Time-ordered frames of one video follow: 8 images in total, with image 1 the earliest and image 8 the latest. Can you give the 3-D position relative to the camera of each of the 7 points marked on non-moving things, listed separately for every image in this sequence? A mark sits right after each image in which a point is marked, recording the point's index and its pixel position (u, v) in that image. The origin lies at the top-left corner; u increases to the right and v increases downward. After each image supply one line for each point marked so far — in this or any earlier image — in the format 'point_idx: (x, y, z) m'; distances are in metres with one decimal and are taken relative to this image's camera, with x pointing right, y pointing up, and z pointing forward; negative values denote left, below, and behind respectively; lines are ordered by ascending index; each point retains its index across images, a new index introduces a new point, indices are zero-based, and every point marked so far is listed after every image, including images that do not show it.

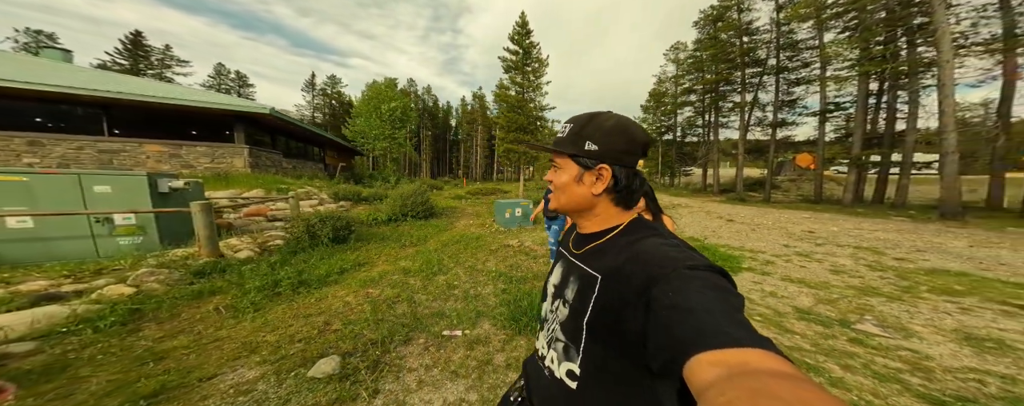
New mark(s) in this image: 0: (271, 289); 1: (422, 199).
0: (-5.0, -1.8, +5.7) m
1: (-4.1, +0.2, +12.9) m
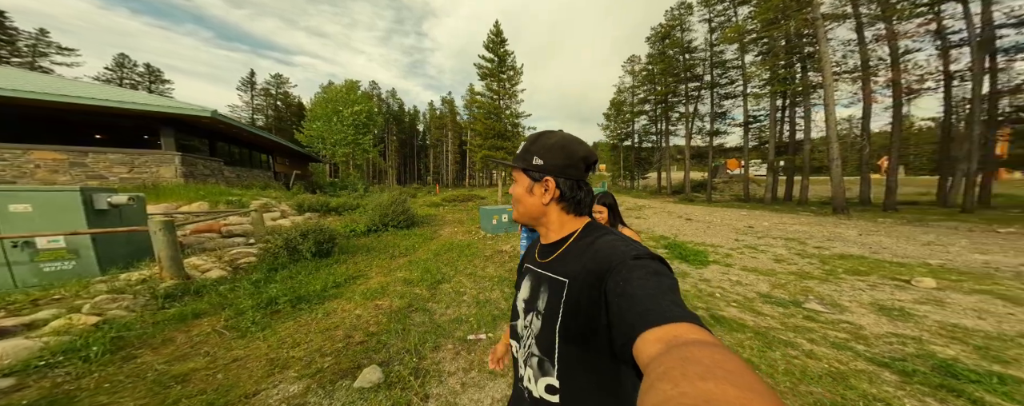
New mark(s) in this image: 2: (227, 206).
0: (-4.7, -2.0, +5.3) m
1: (-4.9, -0.2, +12.6) m
2: (-14.1, -0.2, +13.7) m
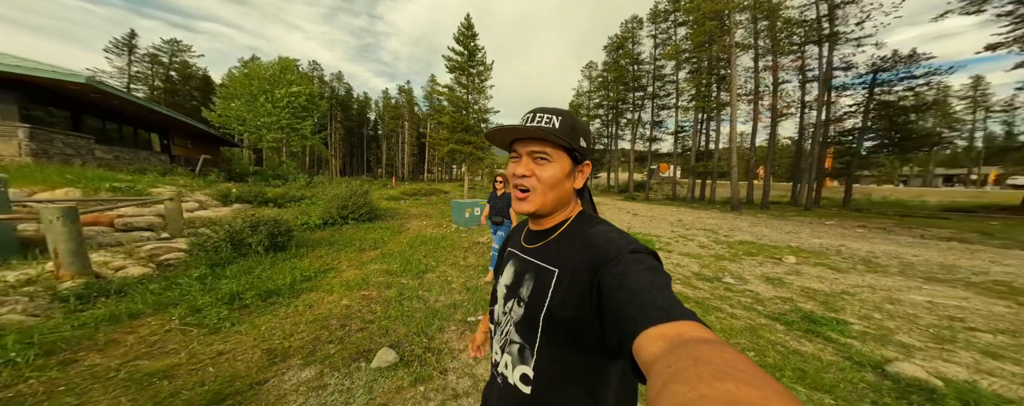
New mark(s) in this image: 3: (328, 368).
0: (-4.8, -1.7, +4.7) m
1: (-6.4, +0.2, +11.8) m
2: (-15.6, +0.4, +11.1) m
3: (-2.3, -2.0, +3.4) m
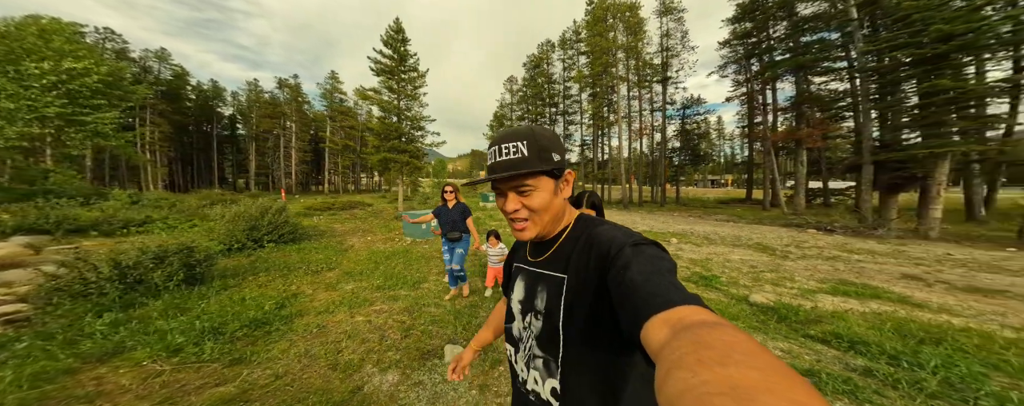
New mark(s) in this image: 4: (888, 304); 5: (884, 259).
0: (-4.1, -2.0, +3.7) m
1: (-8.3, -0.4, +9.8) m
2: (-16.6, -0.6, +5.6) m
3: (-1.2, -2.1, +3.5) m
4: (+7.4, -2.0, +5.4) m
5: (+12.1, -1.8, +8.9) m
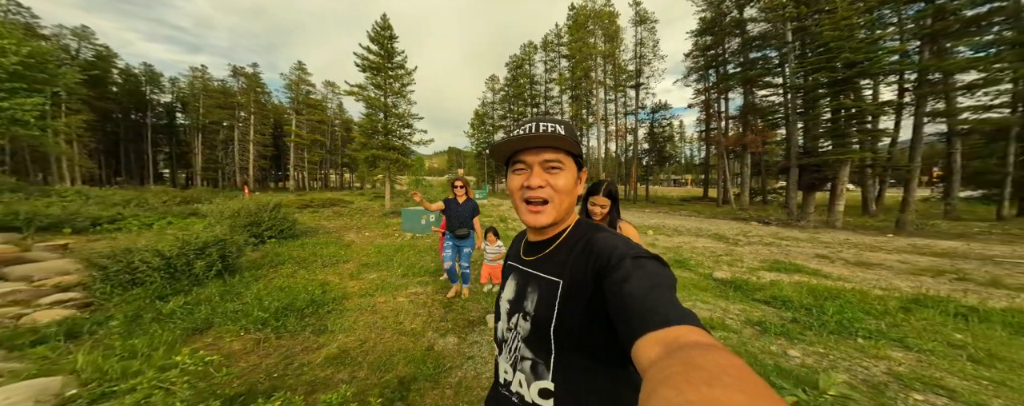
0: (-3.5, -1.9, +4.2) m
1: (-8.4, -0.3, +9.7) m
2: (-16.1, -0.5, +4.6) m
3: (-0.6, -2.0, +4.3) m
4: (+7.7, -1.9, +7.2) m
5: (+12.0, -1.6, +11.2) m
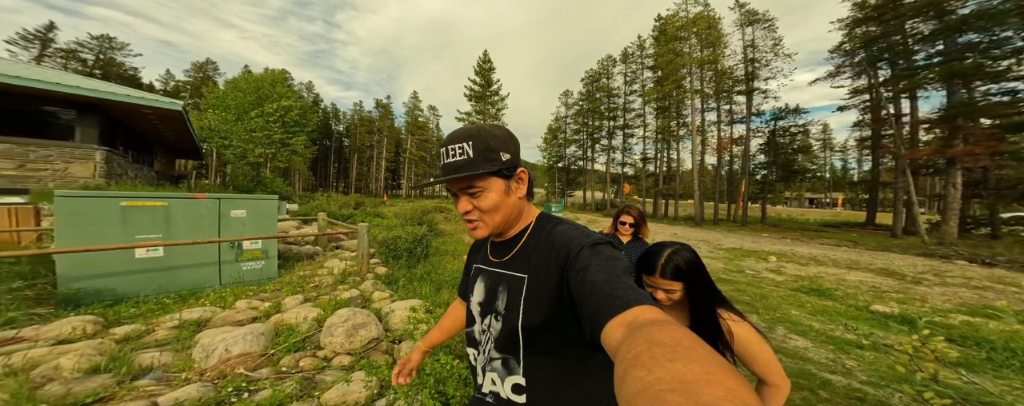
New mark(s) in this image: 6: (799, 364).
0: (-0.8, -2.0, +6.3) m
1: (-3.9, -0.6, +13.0) m
2: (-12.8, -0.1, +10.2) m
3: (+2.0, -2.3, +5.6) m
4: (+10.8, -2.8, +6.2) m
5: (+15.9, -3.0, +8.9) m
6: (+4.1, -2.2, +3.8) m
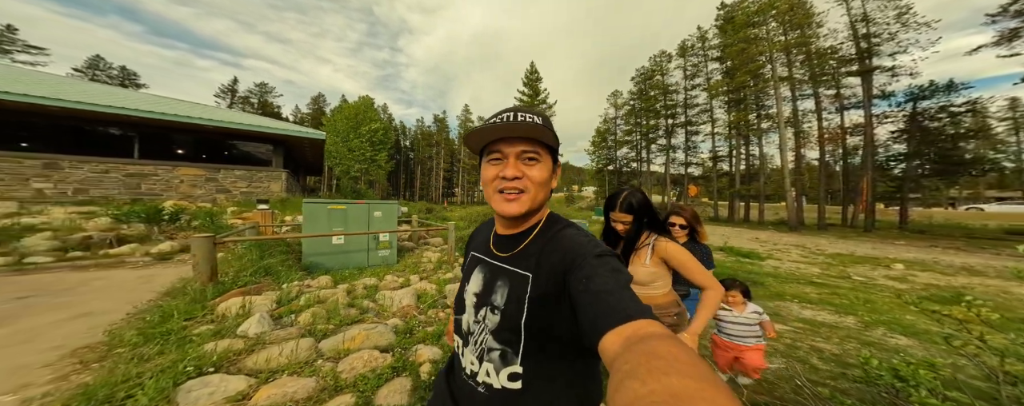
0: (+0.7, -2.1, +7.1) m
1: (-1.2, -0.8, +14.2) m
2: (-10.4, -0.5, +13.0) m
3: (+3.3, -2.3, +5.8) m
4: (+12.1, -2.7, +4.9) m
5: (+17.7, -2.8, +6.7) m
6: (+5.1, -2.1, +3.8) m
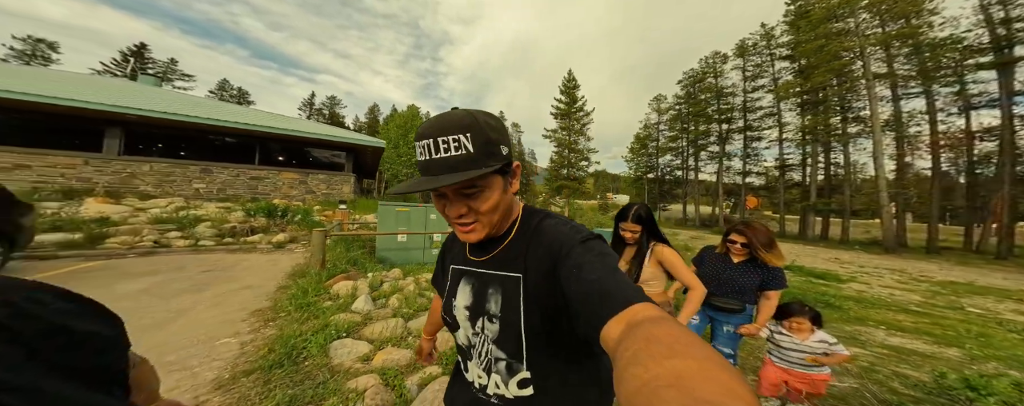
0: (+1.7, -2.3, +7.2) m
1: (+0.6, -1.1, +14.5) m
2: (-8.7, -0.4, +14.3) m
3: (+4.1, -2.6, +5.7) m
4: (+12.8, -3.2, +3.8) m
5: (+18.4, -3.6, +5.0) m
6: (+5.7, -2.4, +3.5) m
